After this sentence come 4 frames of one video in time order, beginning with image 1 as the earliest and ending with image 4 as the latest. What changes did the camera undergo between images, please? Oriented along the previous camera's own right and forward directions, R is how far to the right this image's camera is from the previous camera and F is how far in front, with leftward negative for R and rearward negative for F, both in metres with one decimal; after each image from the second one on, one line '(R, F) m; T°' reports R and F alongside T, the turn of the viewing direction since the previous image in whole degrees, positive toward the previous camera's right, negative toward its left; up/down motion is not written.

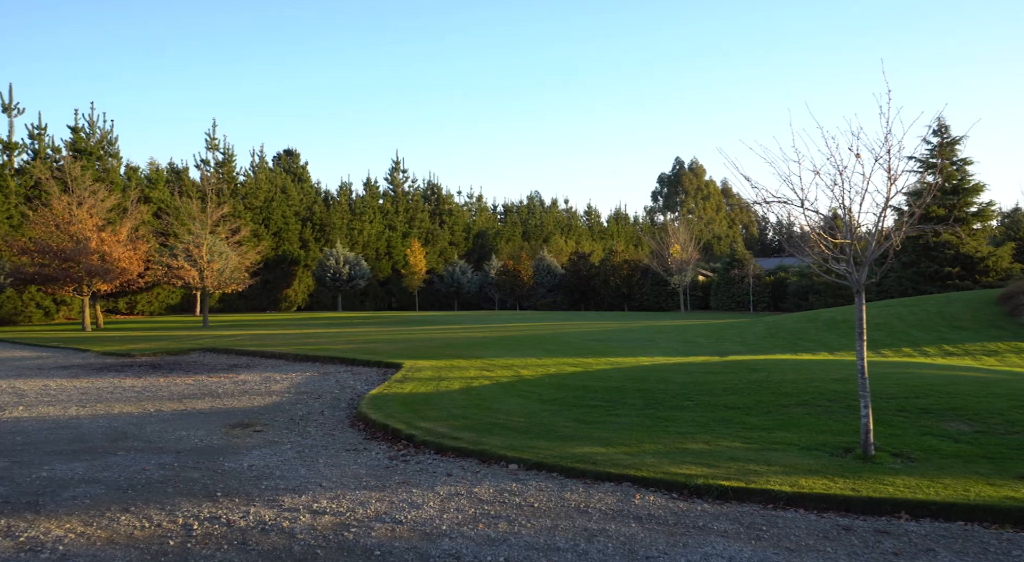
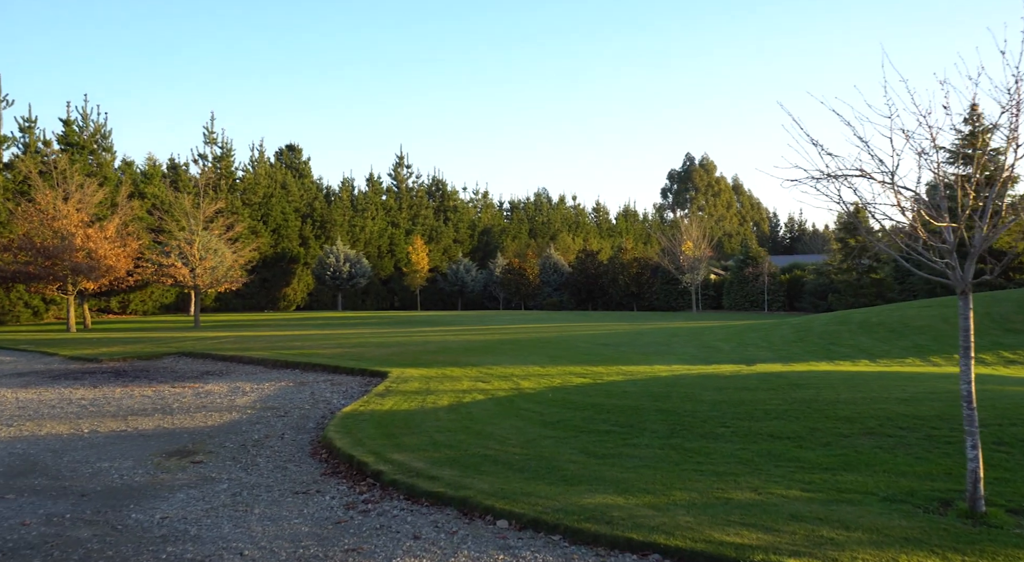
(+0.1, +2.1) m; 0°
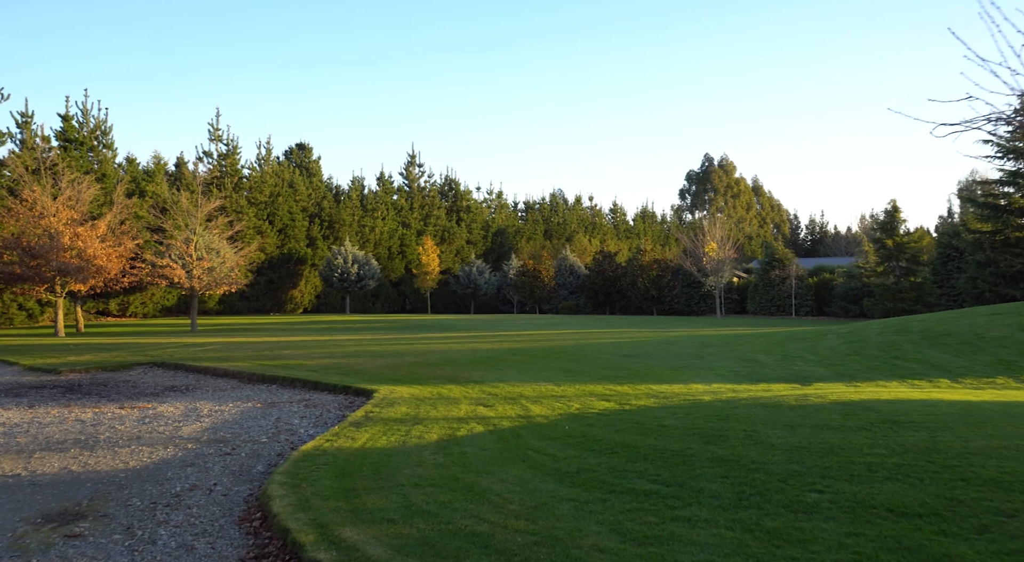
(+0.1, +2.7) m; -1°
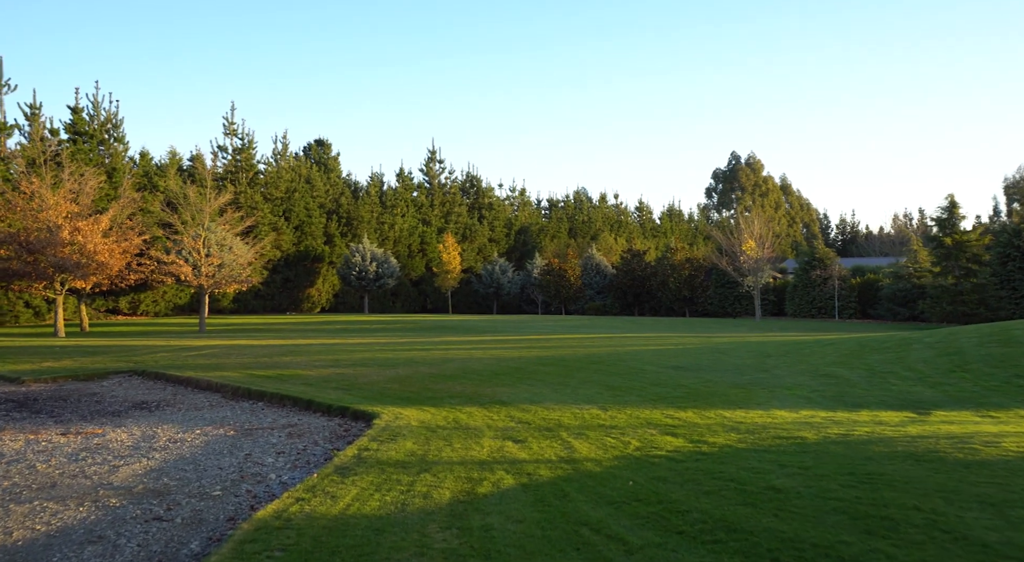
(-0.2, +2.9) m; -1°
